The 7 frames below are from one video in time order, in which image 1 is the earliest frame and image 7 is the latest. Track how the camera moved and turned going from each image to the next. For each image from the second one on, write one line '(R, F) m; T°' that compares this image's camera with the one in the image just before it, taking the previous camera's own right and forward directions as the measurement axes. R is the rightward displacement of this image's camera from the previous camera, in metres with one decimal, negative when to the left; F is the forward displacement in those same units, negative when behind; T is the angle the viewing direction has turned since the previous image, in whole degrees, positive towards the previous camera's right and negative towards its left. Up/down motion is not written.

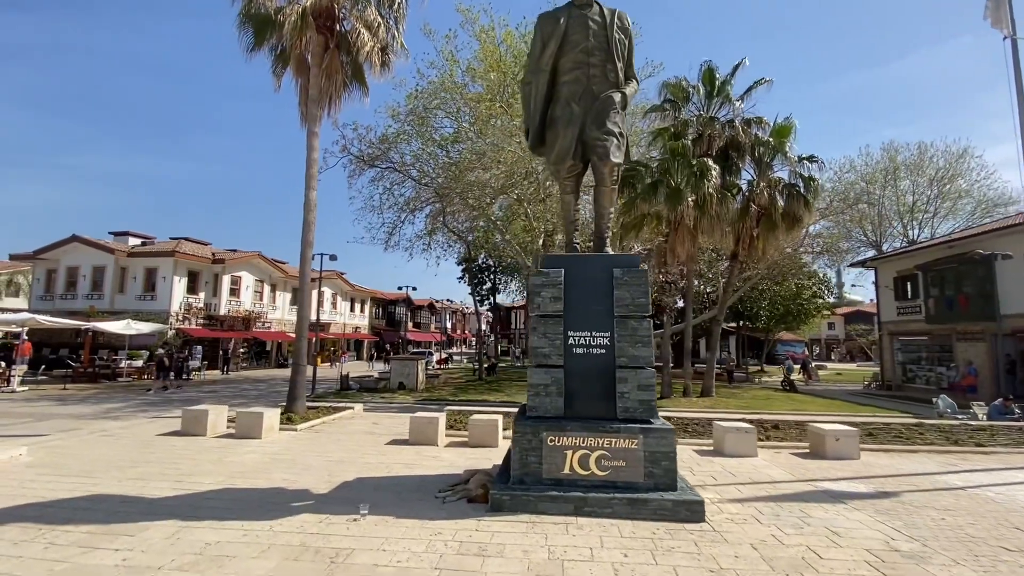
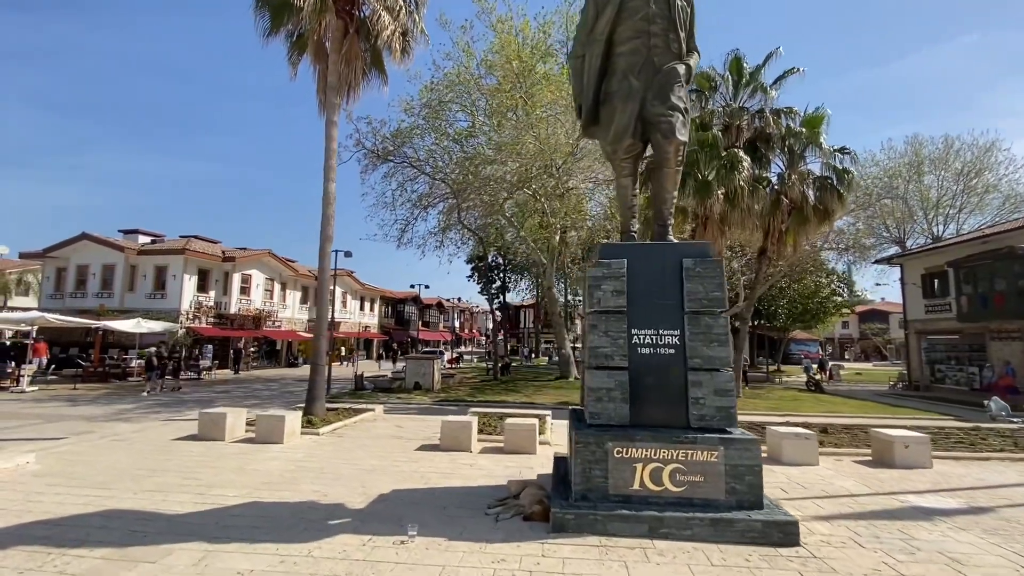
(-0.6, +0.6) m; -1°
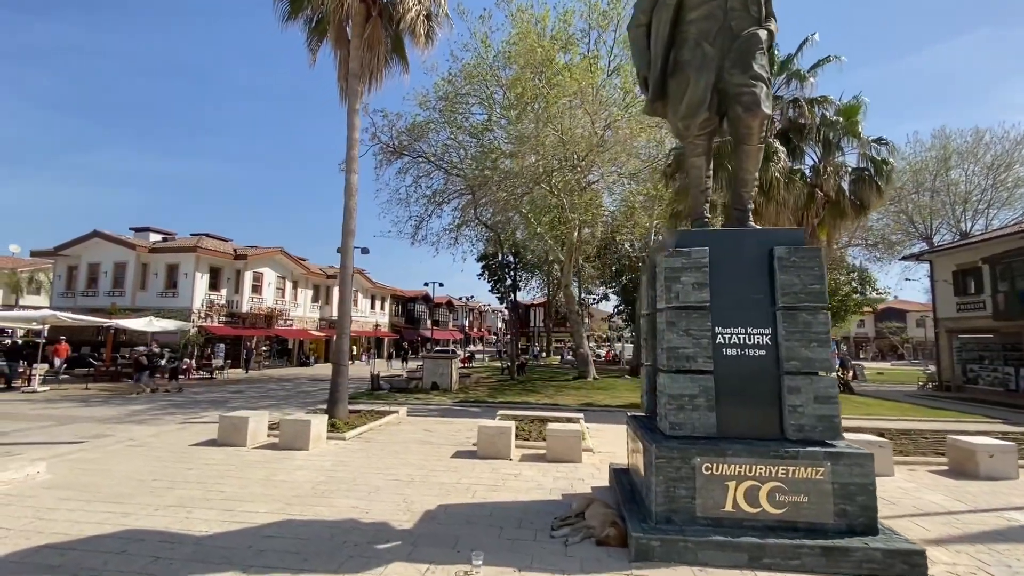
(-0.6, +0.6) m; -1°
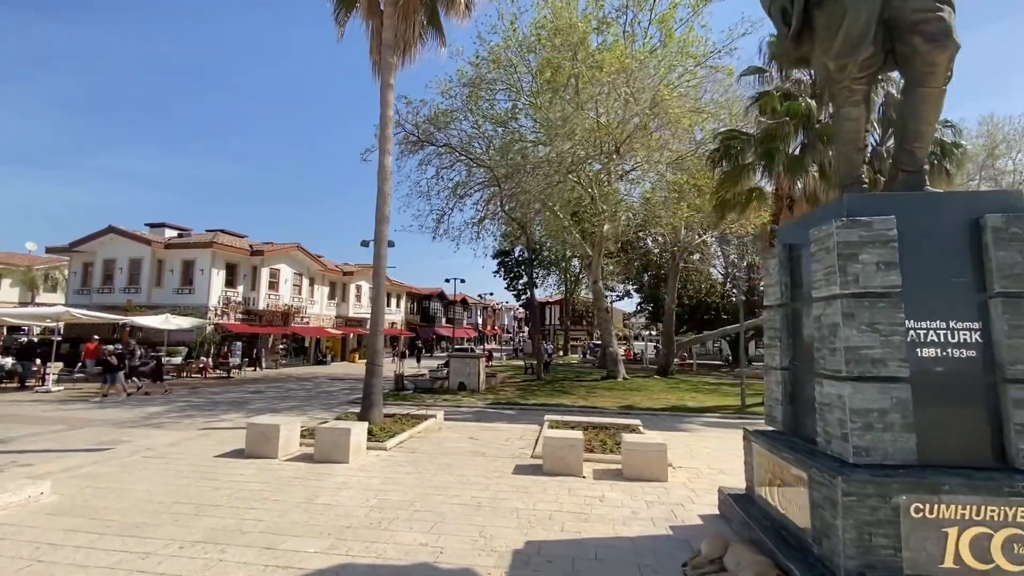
(-0.8, +1.0) m; -1°
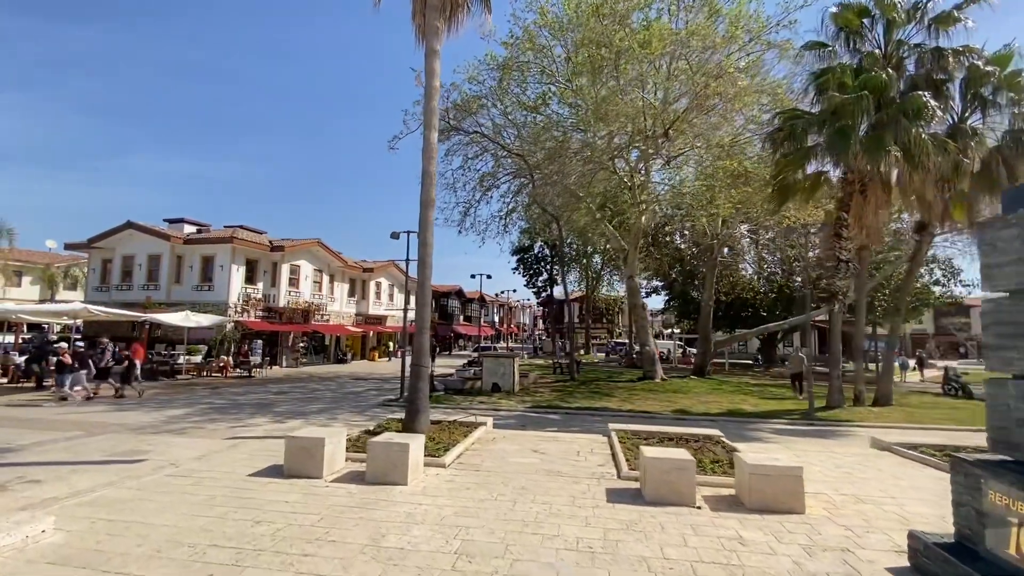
(-0.9, +1.1) m; -1°
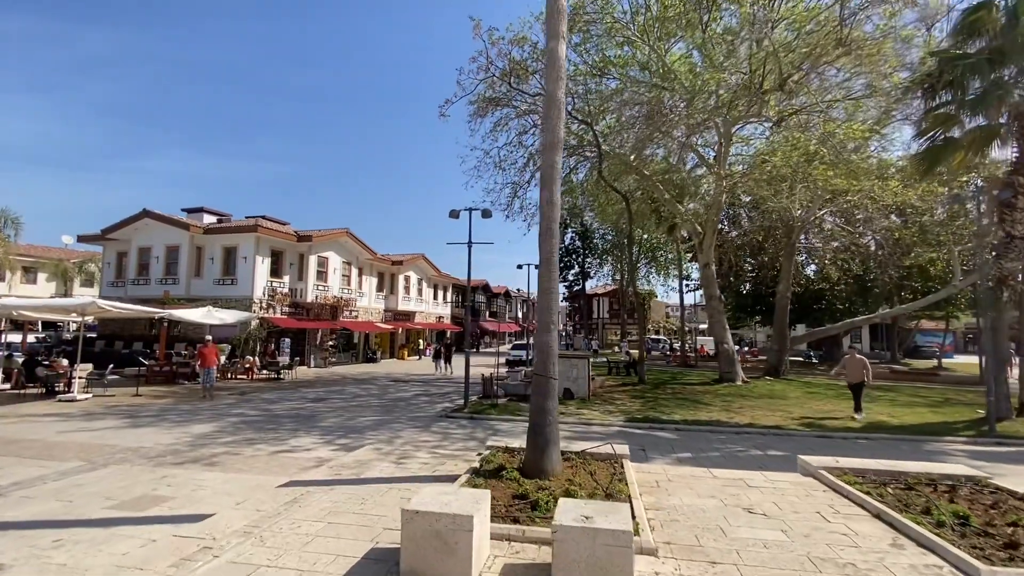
(-1.9, +2.6) m; -1°
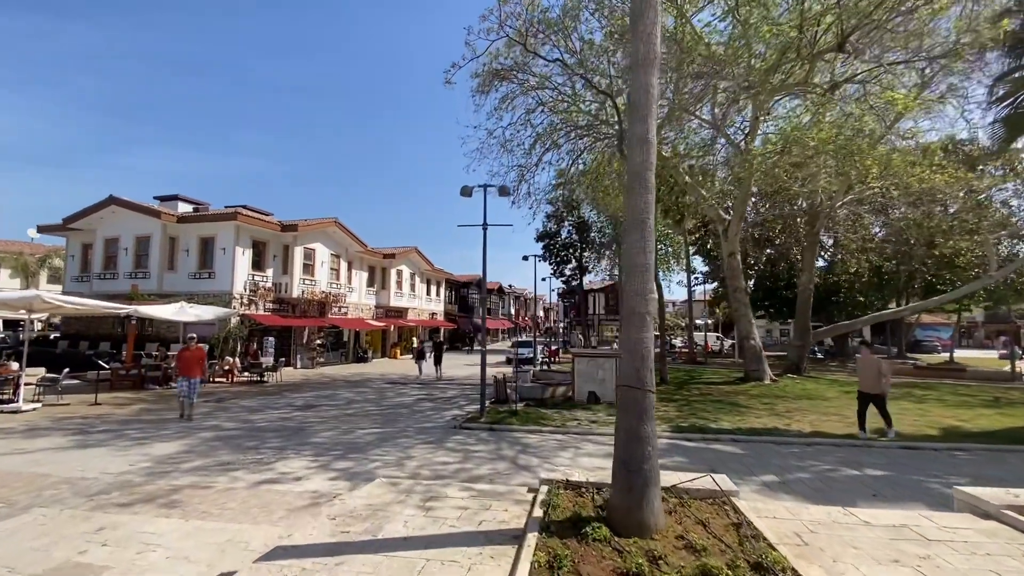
(-0.8, +1.8) m; +2°
